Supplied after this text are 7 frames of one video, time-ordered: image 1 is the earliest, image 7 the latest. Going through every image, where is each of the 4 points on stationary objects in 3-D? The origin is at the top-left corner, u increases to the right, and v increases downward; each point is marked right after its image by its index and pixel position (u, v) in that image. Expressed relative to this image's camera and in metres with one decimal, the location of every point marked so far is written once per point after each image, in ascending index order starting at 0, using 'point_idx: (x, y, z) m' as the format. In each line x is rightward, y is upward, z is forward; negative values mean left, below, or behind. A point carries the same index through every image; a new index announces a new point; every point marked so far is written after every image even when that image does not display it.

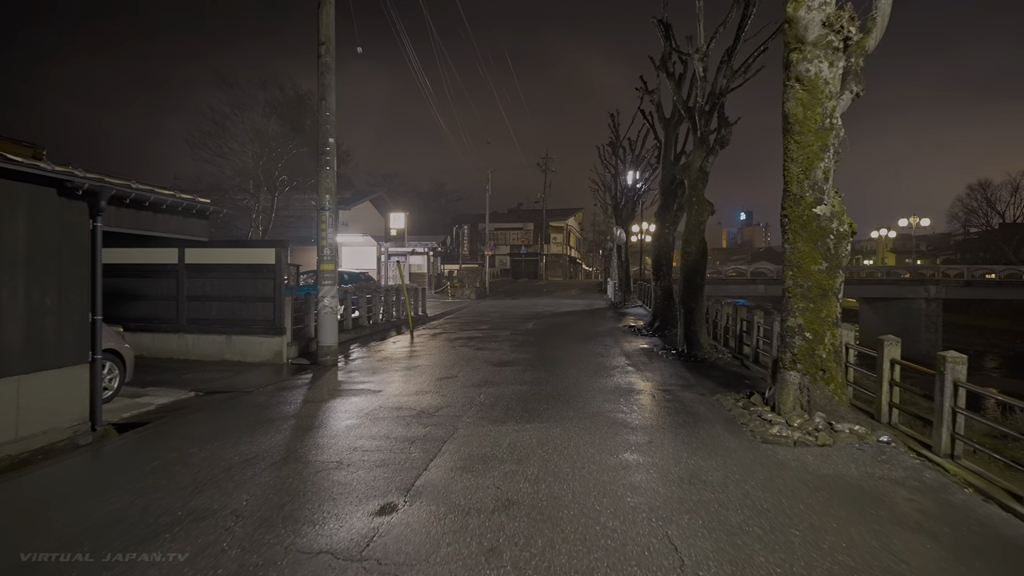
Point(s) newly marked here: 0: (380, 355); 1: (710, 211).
0: (-2.9, -1.5, +13.7) m
1: (+4.2, +1.6, +13.2) m
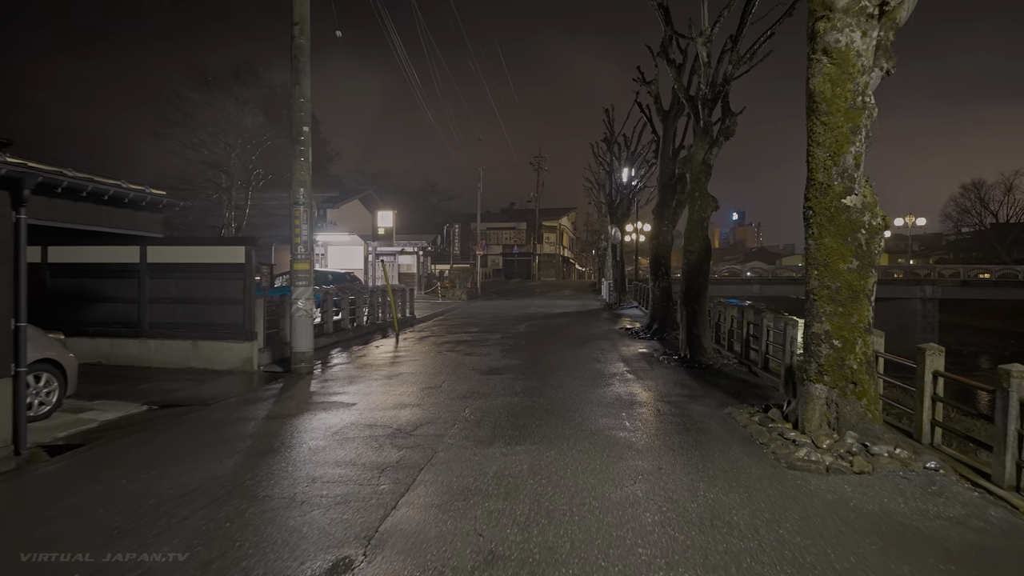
0: (-3.1, -1.5, +12.8) m
1: (+4.0, +1.6, +12.4) m
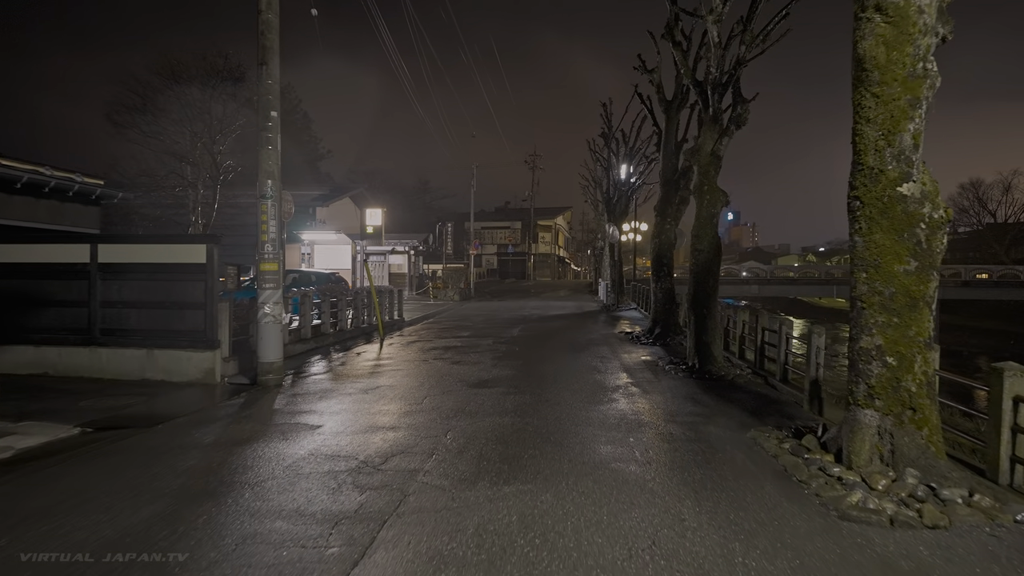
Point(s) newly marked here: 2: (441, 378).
0: (-3.2, -1.5, +11.7) m
1: (+3.8, +1.6, +11.4) m
2: (-1.1, -1.4, +10.1) m
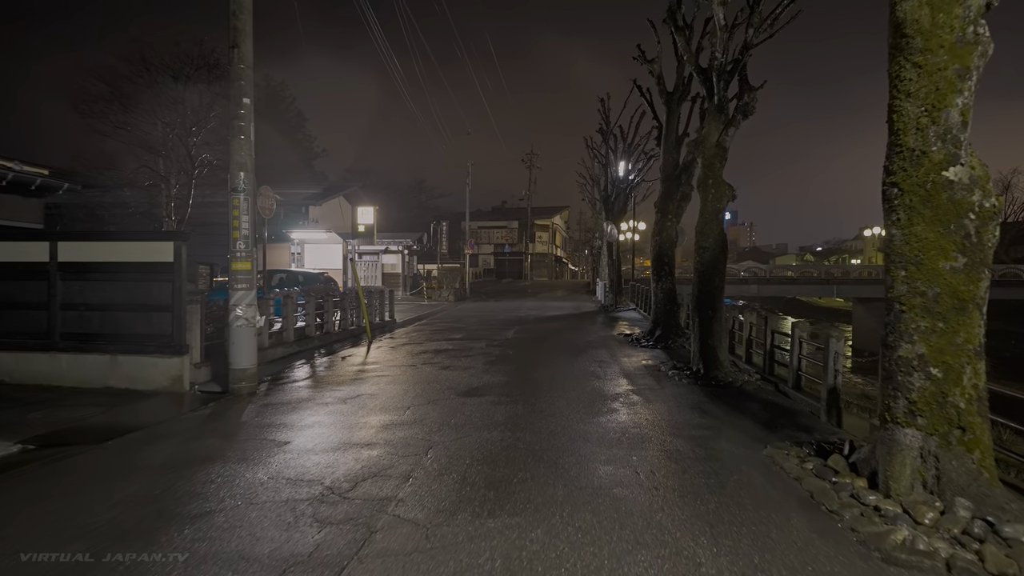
0: (-3.4, -1.5, +11.0) m
1: (+3.7, +1.6, +10.7) m
2: (-1.3, -1.4, +9.4) m
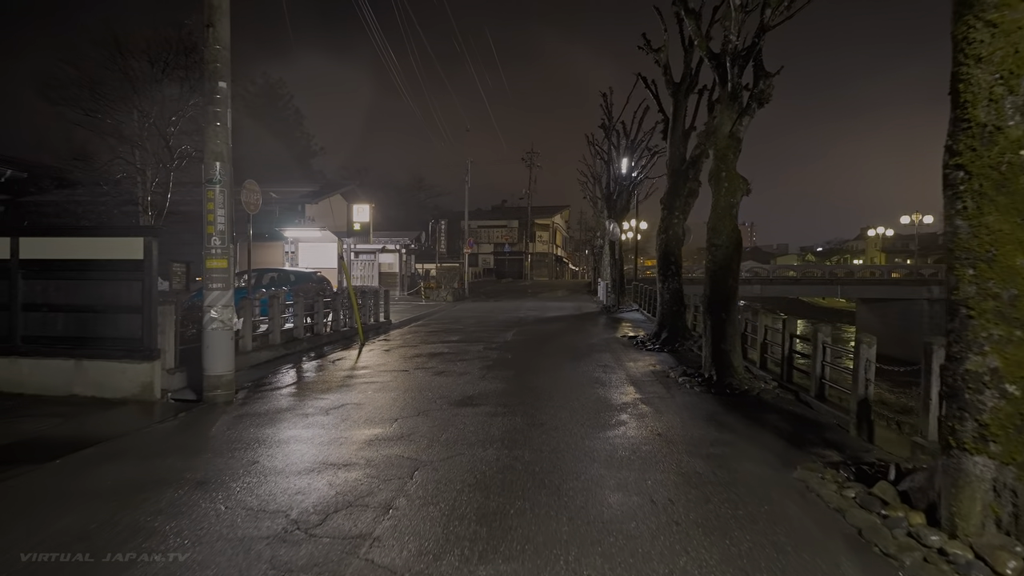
0: (-3.4, -1.5, +10.3) m
1: (+3.7, +1.5, +10.0) m
2: (-1.3, -1.4, +8.7) m
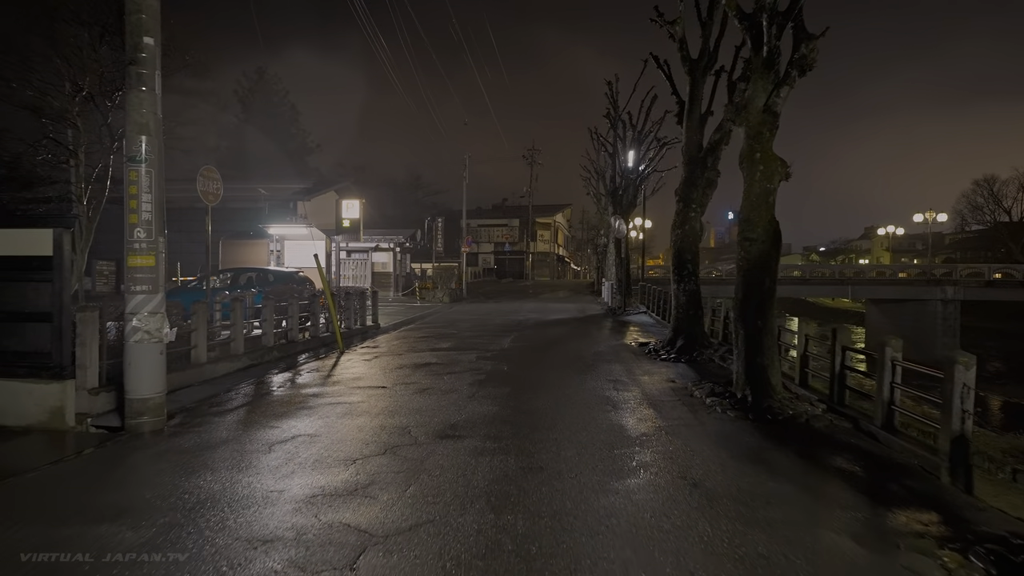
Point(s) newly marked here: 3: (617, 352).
0: (-3.5, -1.6, +8.8) m
1: (+3.6, +1.5, +8.4) m
2: (-1.4, -1.5, +7.2) m
3: (+2.2, -1.3, +13.1) m
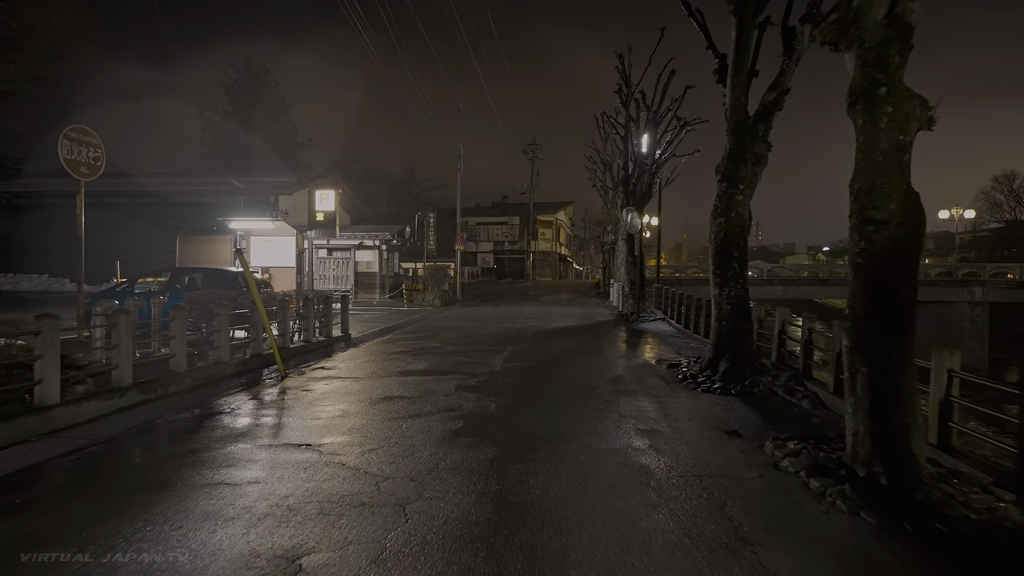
0: (-3.6, -1.7, +5.7) m
1: (+3.5, +1.4, +5.3) m
2: (-1.5, -1.6, +4.1) m
3: (+2.1, -1.4, +10.1) m
